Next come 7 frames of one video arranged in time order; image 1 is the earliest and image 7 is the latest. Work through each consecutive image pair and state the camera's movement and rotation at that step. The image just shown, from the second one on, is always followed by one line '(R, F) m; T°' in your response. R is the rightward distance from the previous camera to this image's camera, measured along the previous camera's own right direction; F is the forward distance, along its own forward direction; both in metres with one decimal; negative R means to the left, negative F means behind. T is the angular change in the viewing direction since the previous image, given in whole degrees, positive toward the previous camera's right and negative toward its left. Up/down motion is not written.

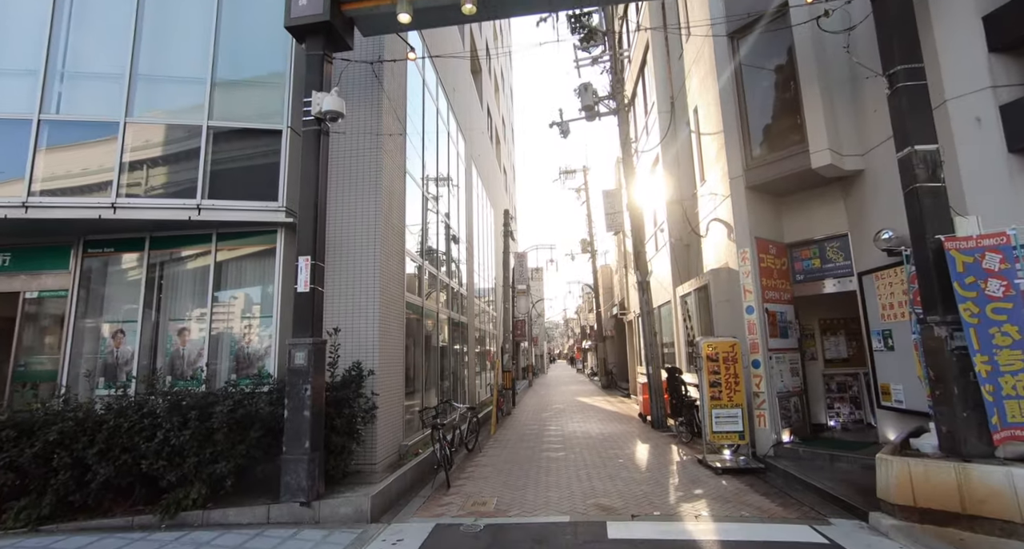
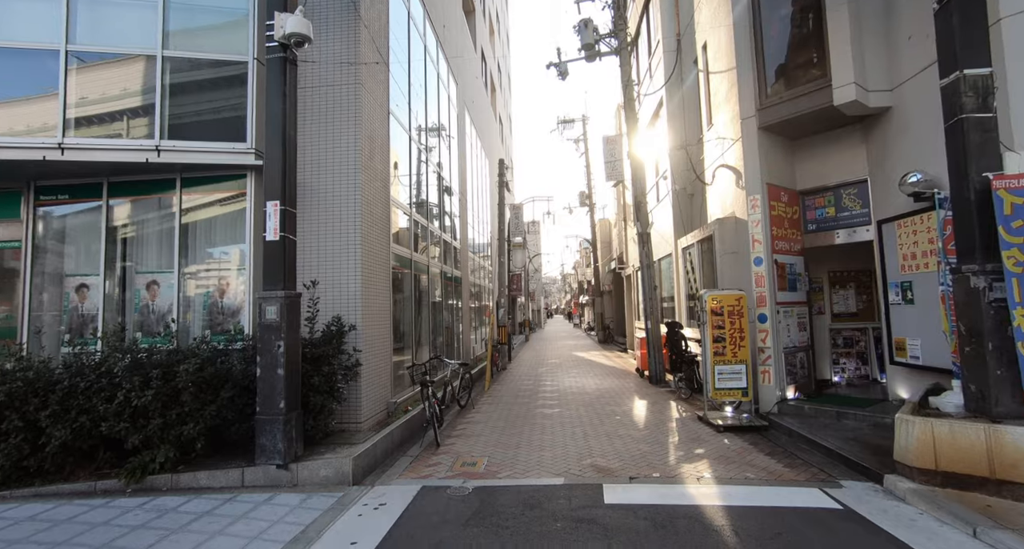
(+0.1, +0.5) m; 0°
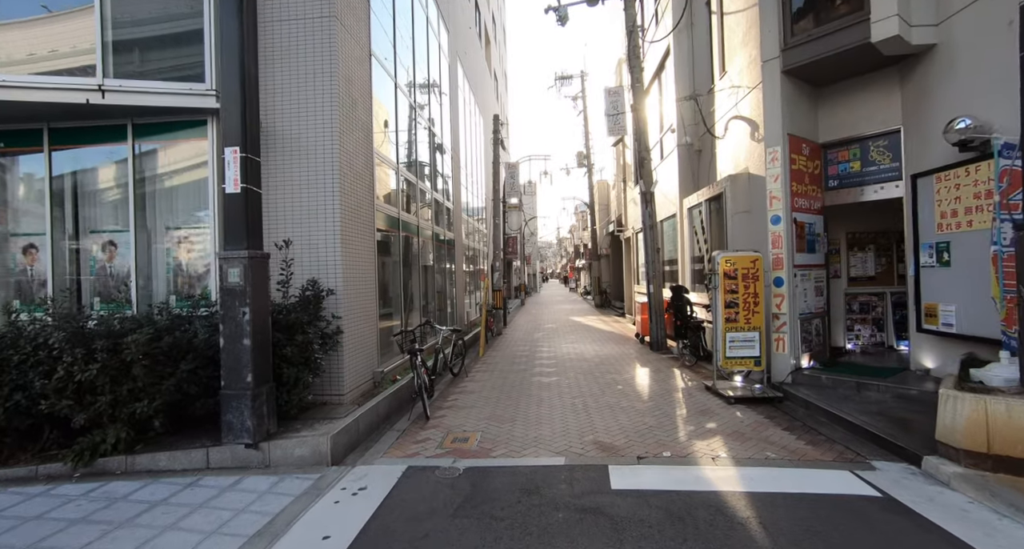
(0.0, +0.6) m; +1°
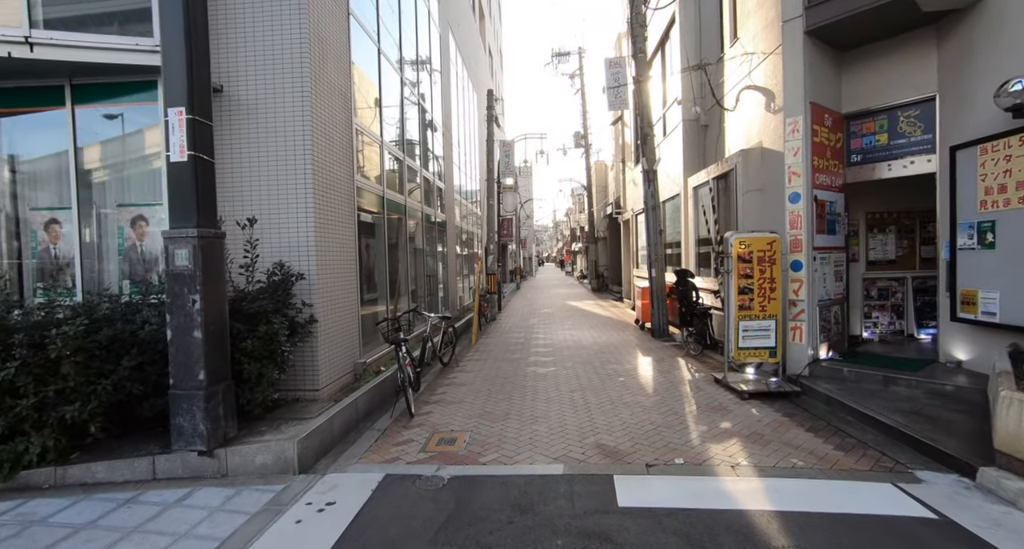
(0.0, +0.6) m; 0°
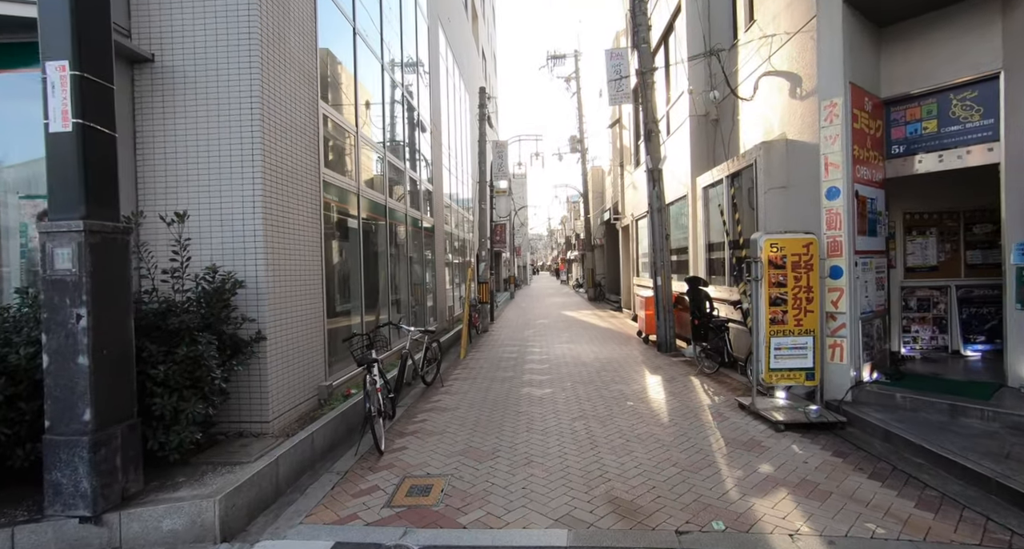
(0.0, +1.0) m; +1°
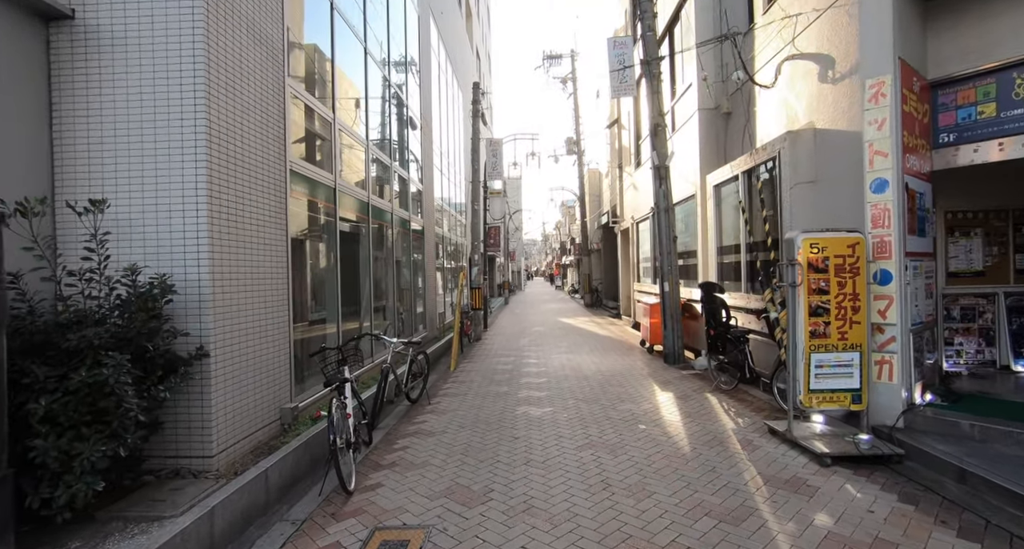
(0.0, +0.8) m; +1°
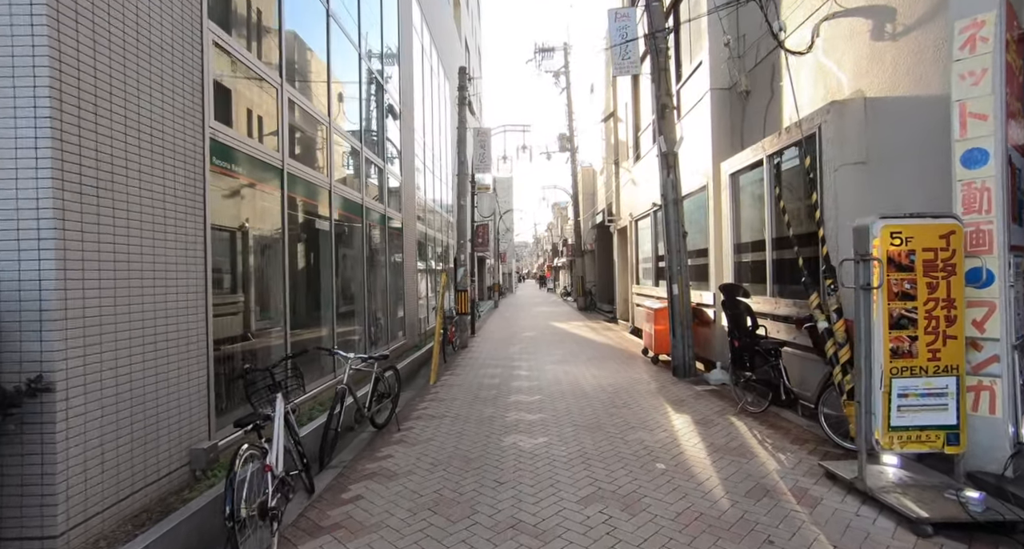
(+0.1, +1.2) m; +1°
